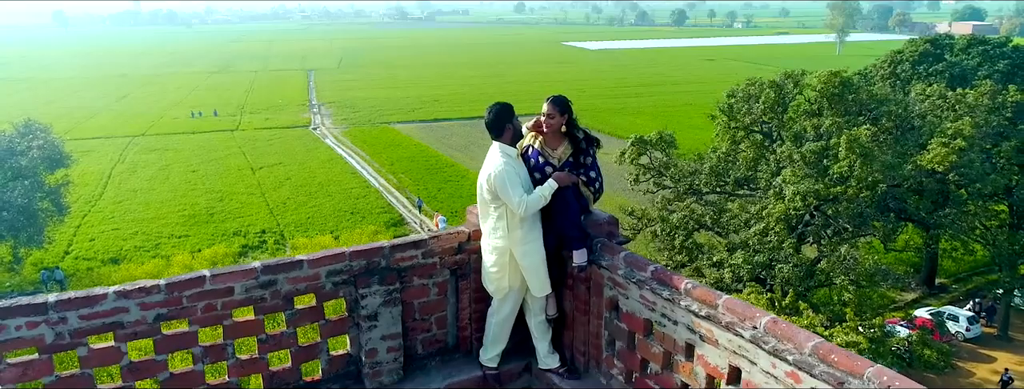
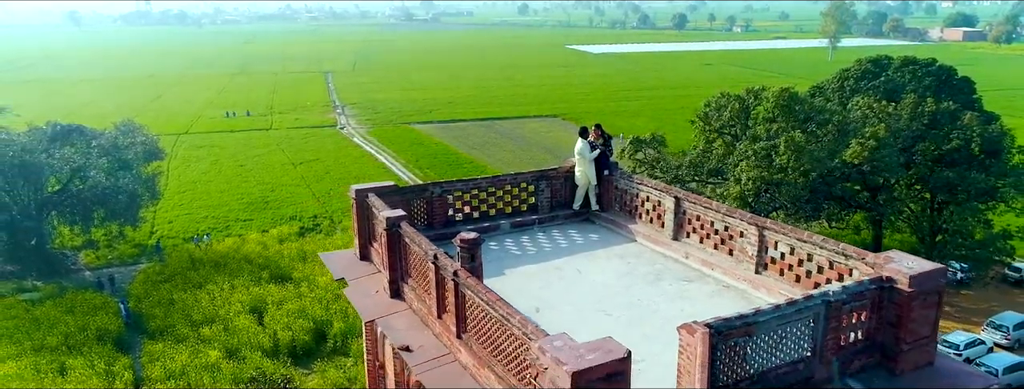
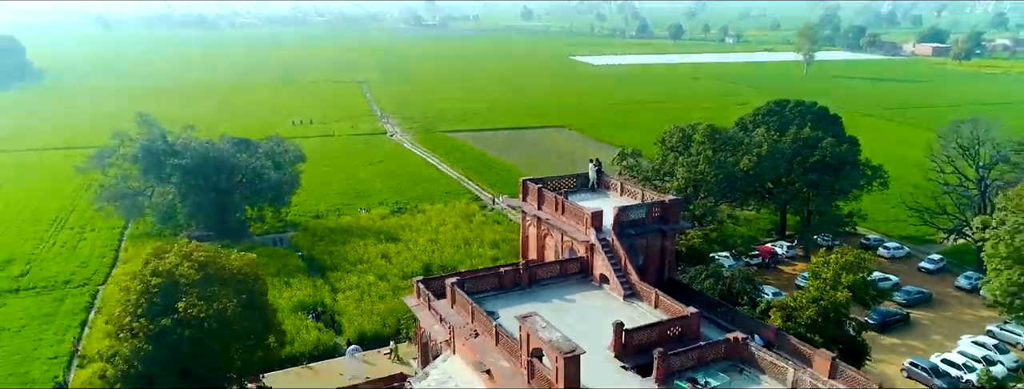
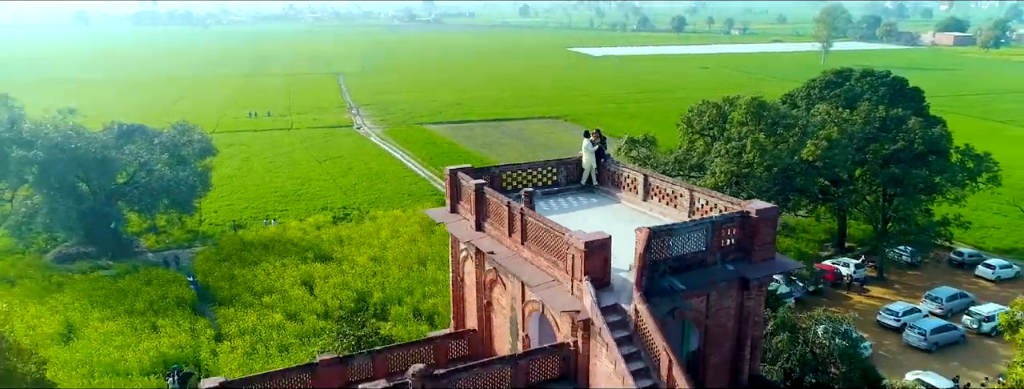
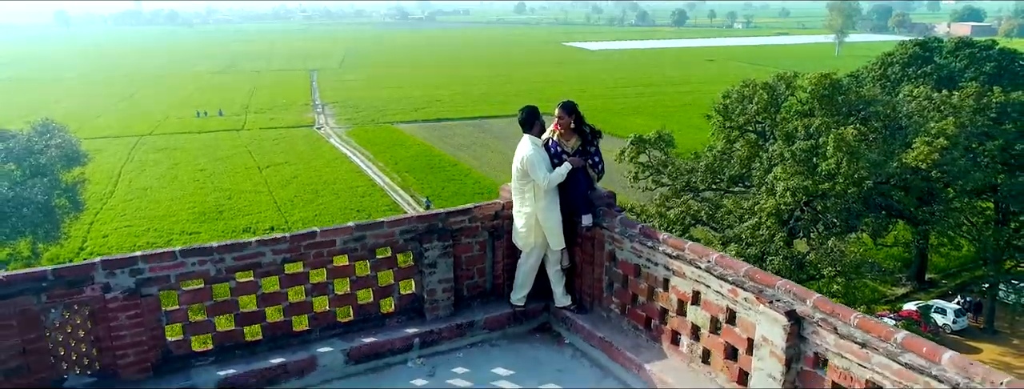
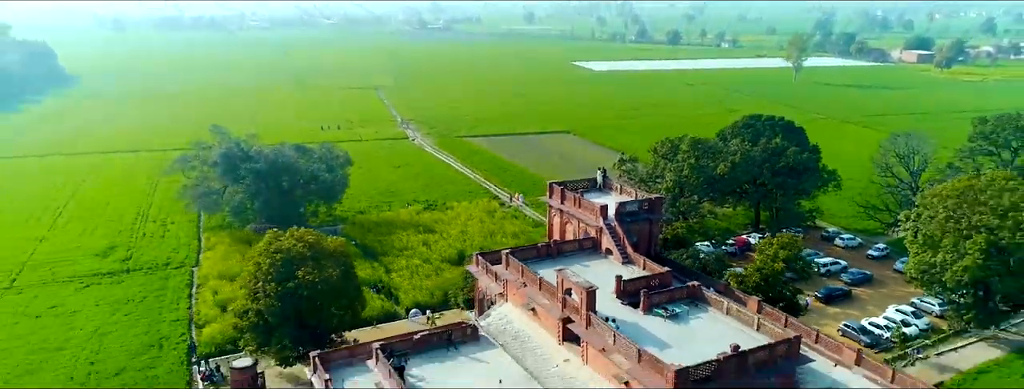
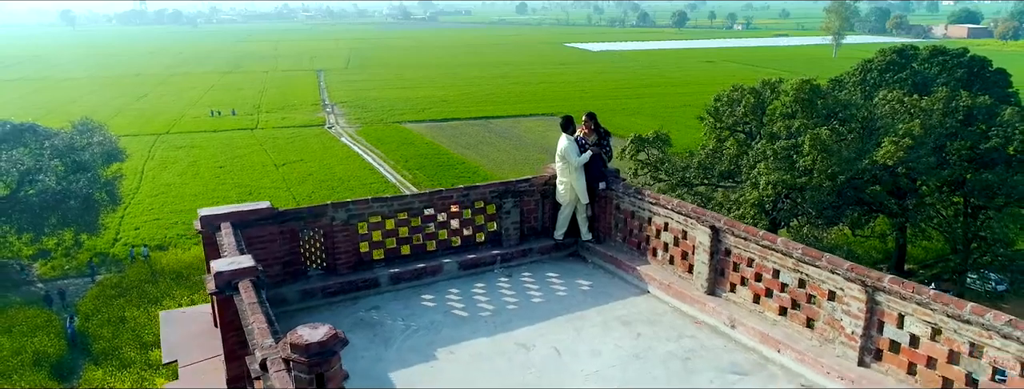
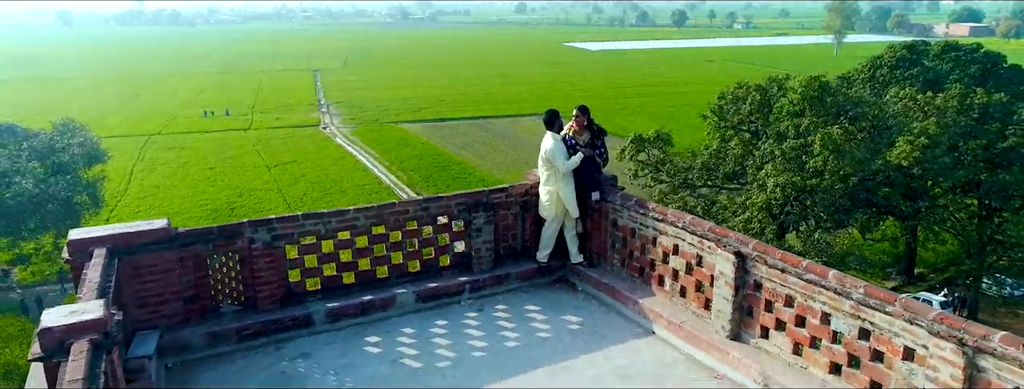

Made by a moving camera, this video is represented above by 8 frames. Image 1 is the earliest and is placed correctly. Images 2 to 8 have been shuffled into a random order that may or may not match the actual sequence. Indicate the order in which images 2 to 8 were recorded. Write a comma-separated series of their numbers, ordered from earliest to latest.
5, 8, 7, 2, 4, 3, 6
